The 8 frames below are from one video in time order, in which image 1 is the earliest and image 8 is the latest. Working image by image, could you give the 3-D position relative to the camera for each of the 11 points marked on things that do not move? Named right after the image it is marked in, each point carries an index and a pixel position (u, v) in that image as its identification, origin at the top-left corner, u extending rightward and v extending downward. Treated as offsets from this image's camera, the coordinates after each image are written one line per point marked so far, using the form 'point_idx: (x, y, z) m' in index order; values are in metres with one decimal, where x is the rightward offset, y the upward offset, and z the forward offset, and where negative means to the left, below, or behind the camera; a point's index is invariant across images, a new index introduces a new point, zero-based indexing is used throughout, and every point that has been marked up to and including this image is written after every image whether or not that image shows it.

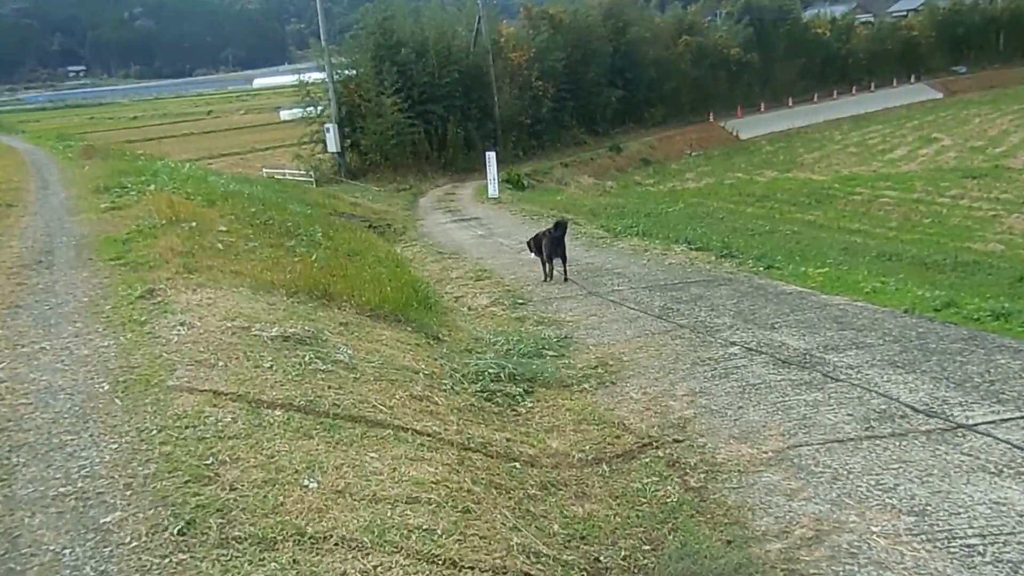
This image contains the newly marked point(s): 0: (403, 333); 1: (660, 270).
0: (-0.7, -0.3, +6.8) m
1: (+1.7, +0.2, +10.3) m
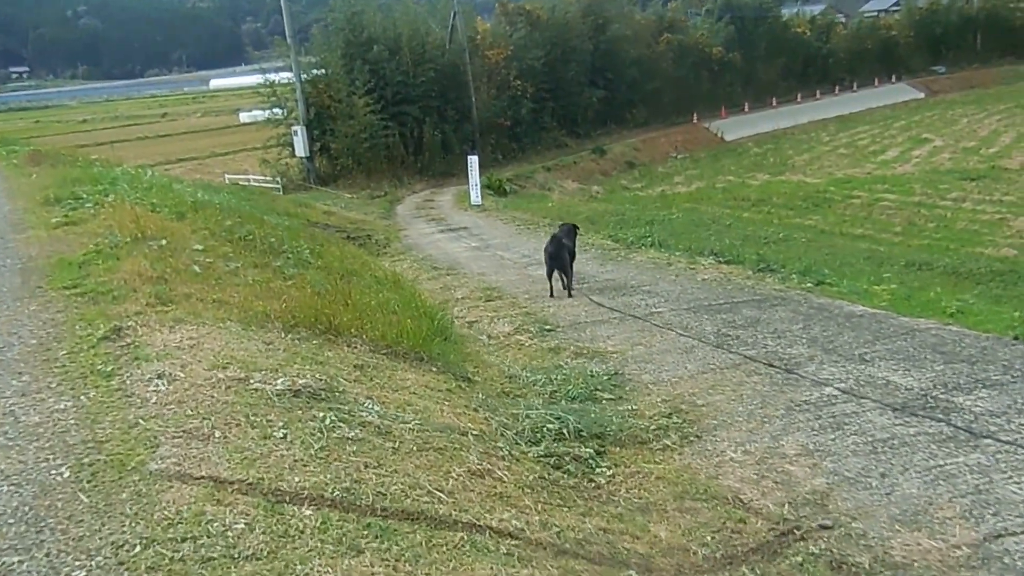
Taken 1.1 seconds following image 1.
0: (-0.4, -0.5, +5.6) m
1: (+1.8, 0.0, +9.2) m
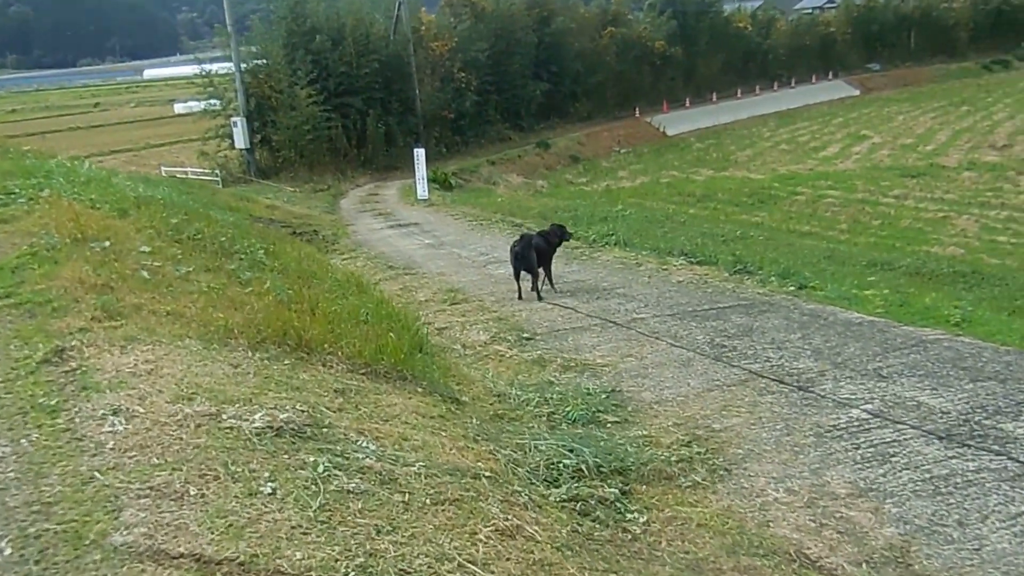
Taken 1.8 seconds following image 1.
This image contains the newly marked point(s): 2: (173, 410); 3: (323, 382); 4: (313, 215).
0: (-0.5, -0.6, +5.0) m
1: (+1.5, 0.0, +8.7) m
2: (-1.3, -0.5, +3.8) m
3: (-0.9, -0.5, +4.7) m
4: (-3.2, +1.2, +15.8) m
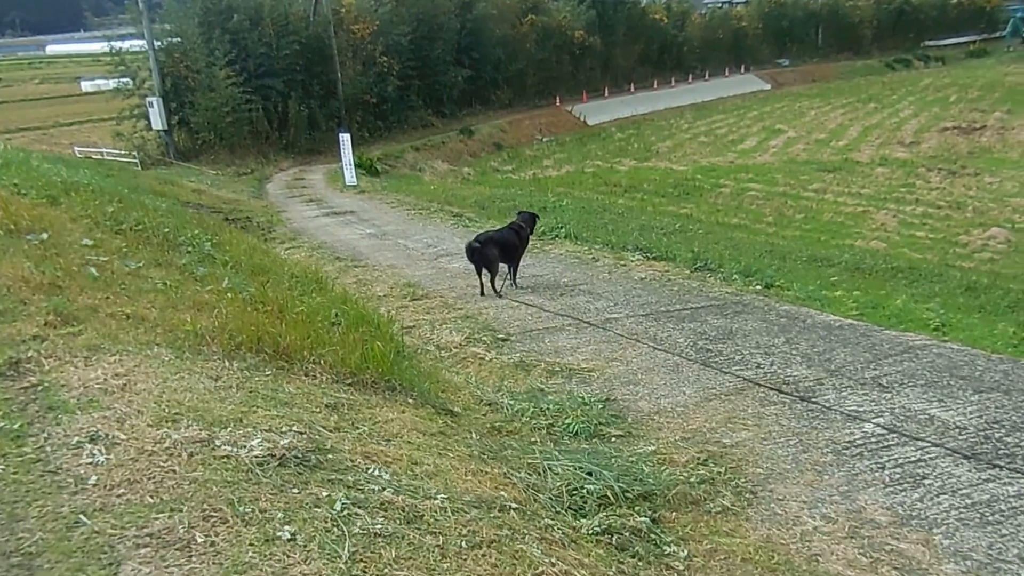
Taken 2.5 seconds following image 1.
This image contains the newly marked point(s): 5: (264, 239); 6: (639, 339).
0: (-0.5, -0.6, +4.6) m
1: (+1.1, 0.0, +8.5) m
2: (-1.2, -0.5, +3.3) m
3: (-0.9, -0.5, +4.3) m
4: (-4.2, +1.4, +15.0) m
5: (-3.0, +0.6, +11.8) m
6: (+0.9, -0.4, +6.7) m
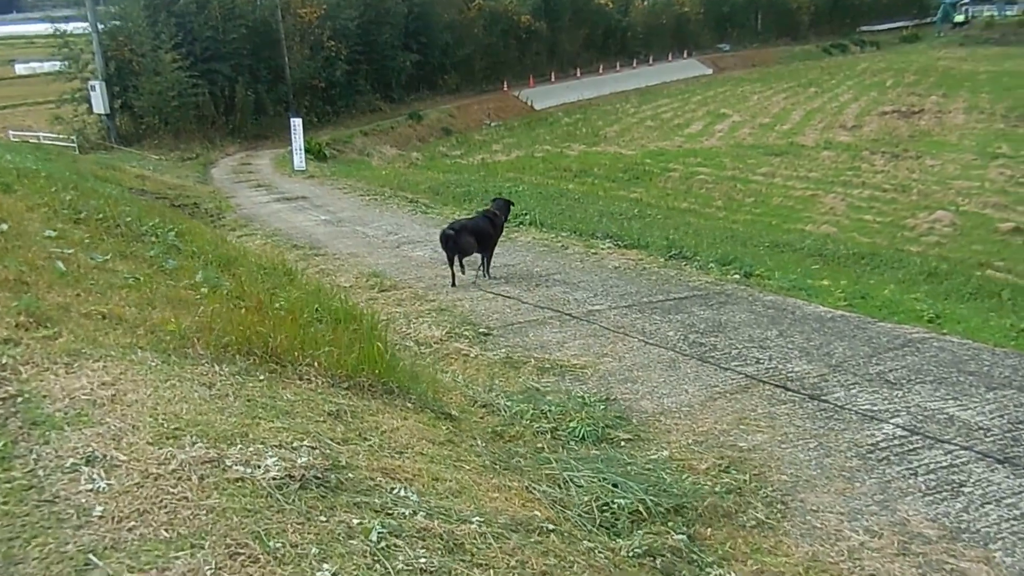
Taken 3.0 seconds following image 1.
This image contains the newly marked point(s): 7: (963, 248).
0: (-0.4, -0.6, +4.3) m
1: (+0.9, +0.1, +8.3) m
2: (-1.1, -0.5, +2.9) m
3: (-0.8, -0.5, +3.9) m
4: (-4.9, +1.5, +14.4) m
5: (-3.5, +0.7, +11.2) m
6: (+0.8, -0.3, +6.5) m
7: (+8.9, +0.8, +19.2) m
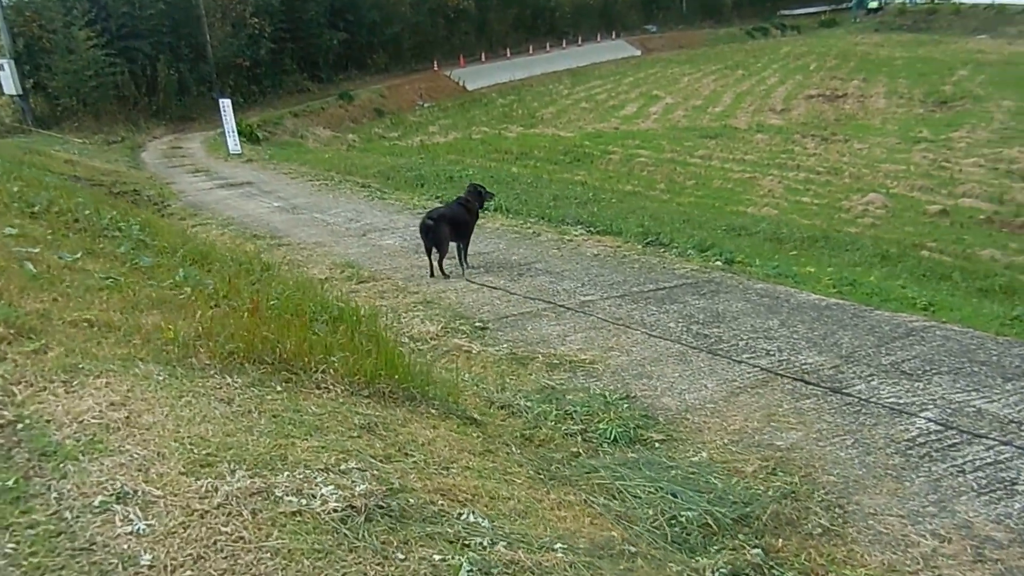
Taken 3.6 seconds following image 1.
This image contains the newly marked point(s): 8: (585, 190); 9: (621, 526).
0: (-0.3, -0.6, +4.0) m
1: (+0.8, +0.2, +8.1) m
2: (-0.8, -0.6, +2.6) m
3: (-0.6, -0.5, +3.6) m
4: (-5.5, +1.7, +13.7) m
5: (-3.9, +0.8, +10.7) m
6: (+0.8, -0.2, +6.3) m
7: (+7.8, +1.2, +19.5) m
8: (+1.3, +1.8, +18.0) m
9: (+0.4, -0.8, +3.2) m
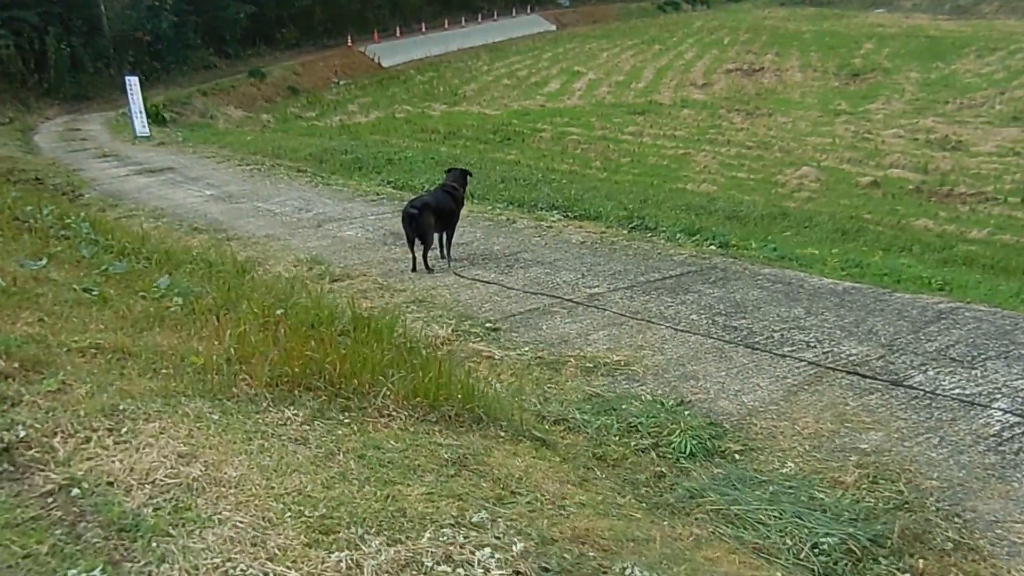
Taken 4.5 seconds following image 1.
0: (+0.1, -0.6, +3.6) m
1: (+0.7, +0.2, +7.7) m
2: (-0.4, -0.6, +2.2) m
3: (-0.3, -0.5, +3.2) m
4: (-6.2, +1.6, +12.7) m
5: (-4.2, +0.8, +9.9) m
6: (+0.9, -0.2, +6.0) m
7: (+6.6, +1.8, +19.8) m
8: (+0.3, +2.1, +17.6) m
9: (+0.8, -0.8, +2.9) m
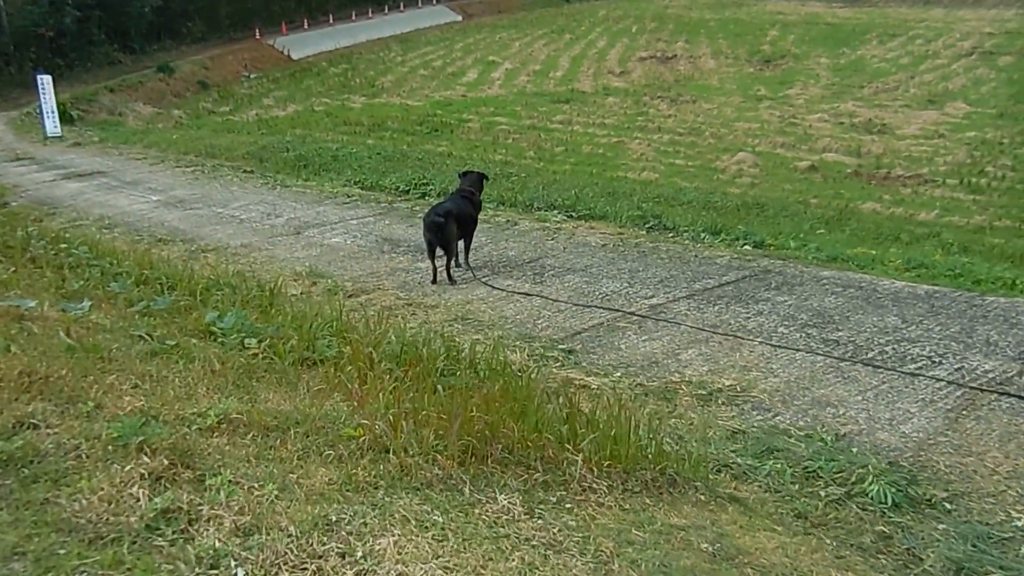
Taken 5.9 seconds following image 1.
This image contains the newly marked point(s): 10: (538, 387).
0: (+0.7, -0.7, +2.9) m
1: (+0.9, +0.2, +7.1) m
2: (+0.5, -0.8, +1.5) m
3: (+0.4, -0.7, +2.5) m
4: (-6.4, +1.4, +11.4) m
5: (-4.1, +0.6, +8.8) m
6: (+1.3, -0.3, +5.4) m
7: (+5.6, +2.0, +19.7) m
8: (-0.5, +2.2, +16.9) m
9: (+1.5, -0.9, +2.3) m
10: (+0.2, -0.4, +3.8) m
